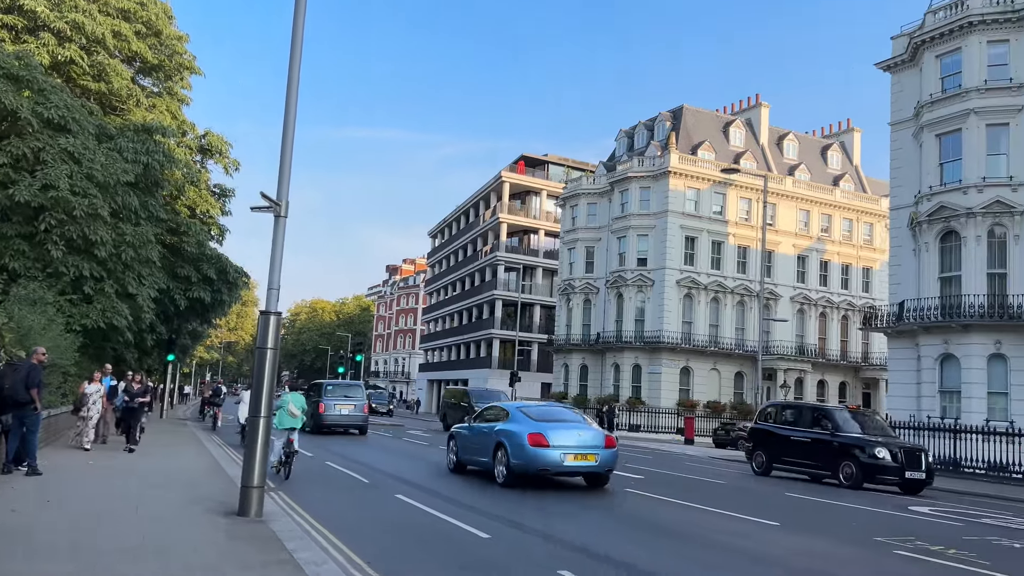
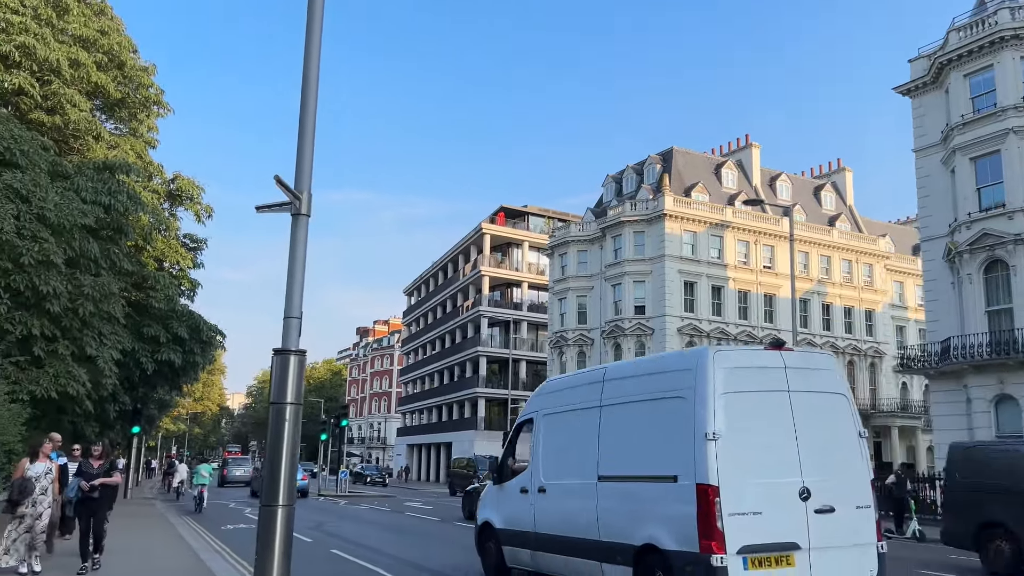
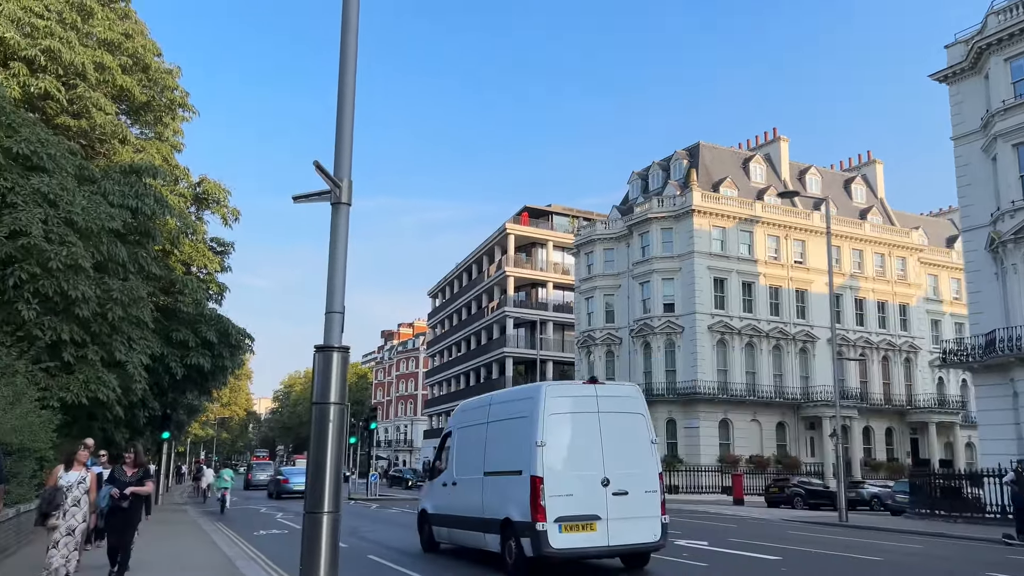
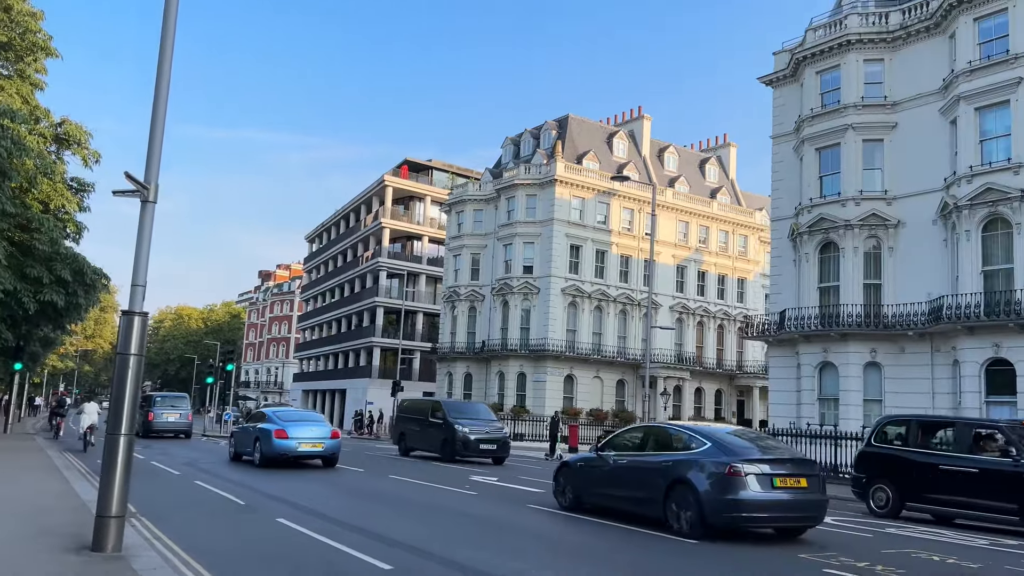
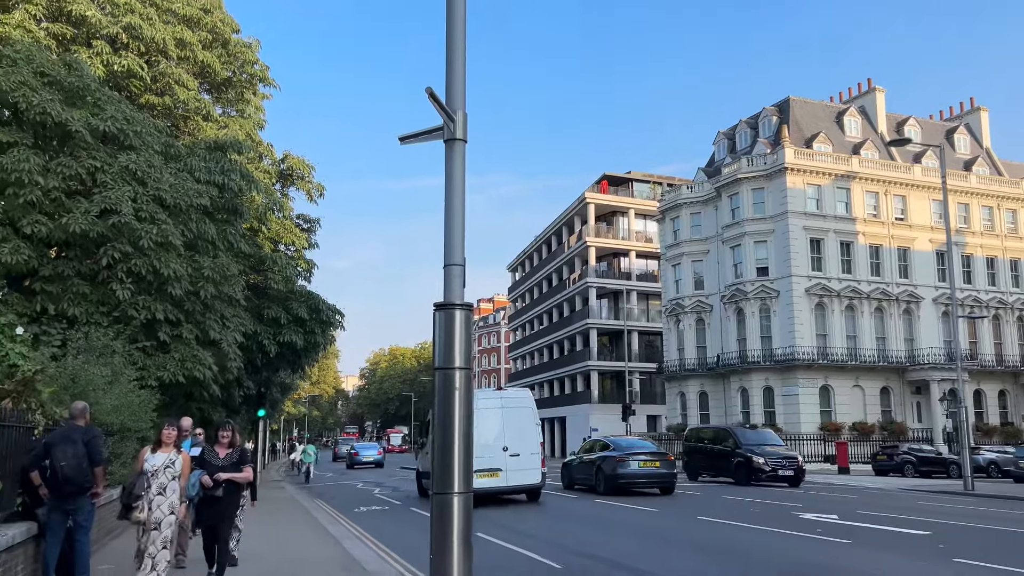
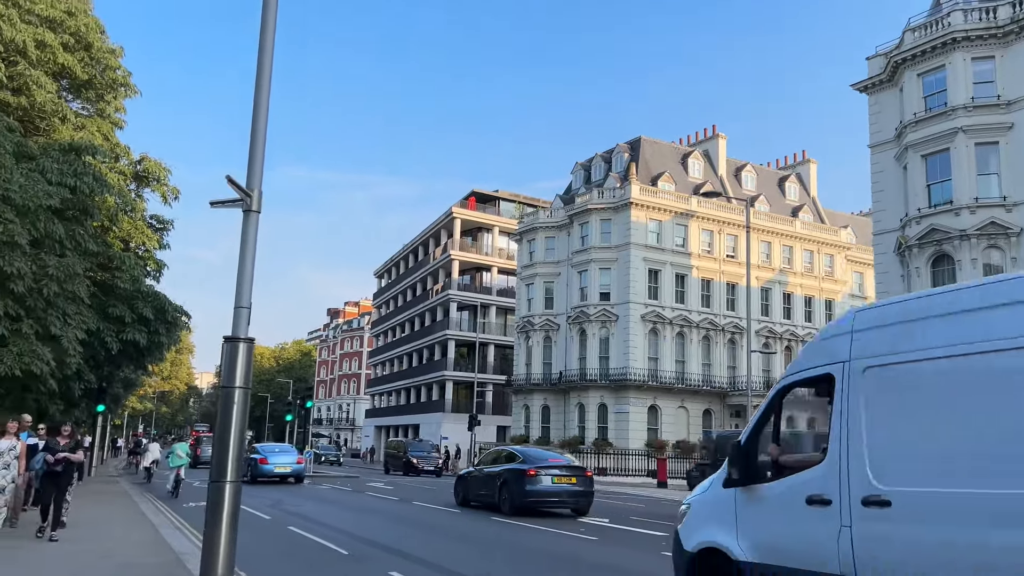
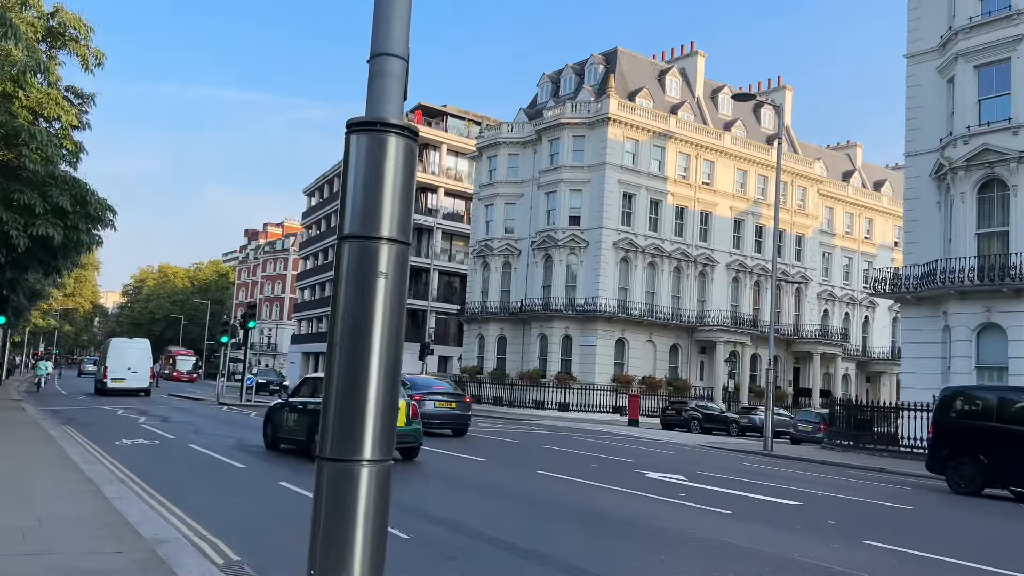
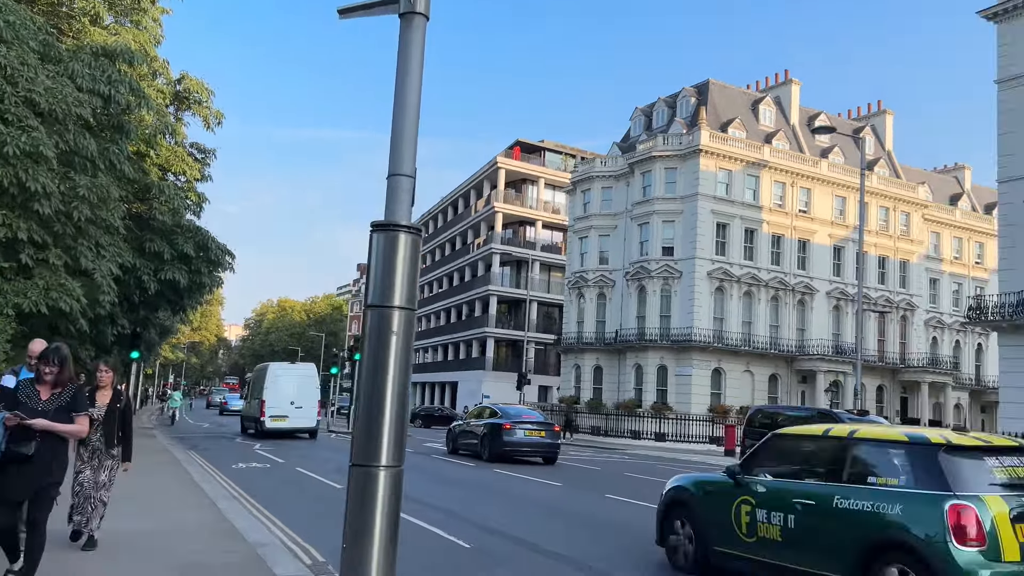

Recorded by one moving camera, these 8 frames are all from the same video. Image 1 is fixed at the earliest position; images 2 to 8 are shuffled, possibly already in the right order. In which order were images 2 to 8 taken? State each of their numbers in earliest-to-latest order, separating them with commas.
4, 6, 2, 3, 5, 8, 7
